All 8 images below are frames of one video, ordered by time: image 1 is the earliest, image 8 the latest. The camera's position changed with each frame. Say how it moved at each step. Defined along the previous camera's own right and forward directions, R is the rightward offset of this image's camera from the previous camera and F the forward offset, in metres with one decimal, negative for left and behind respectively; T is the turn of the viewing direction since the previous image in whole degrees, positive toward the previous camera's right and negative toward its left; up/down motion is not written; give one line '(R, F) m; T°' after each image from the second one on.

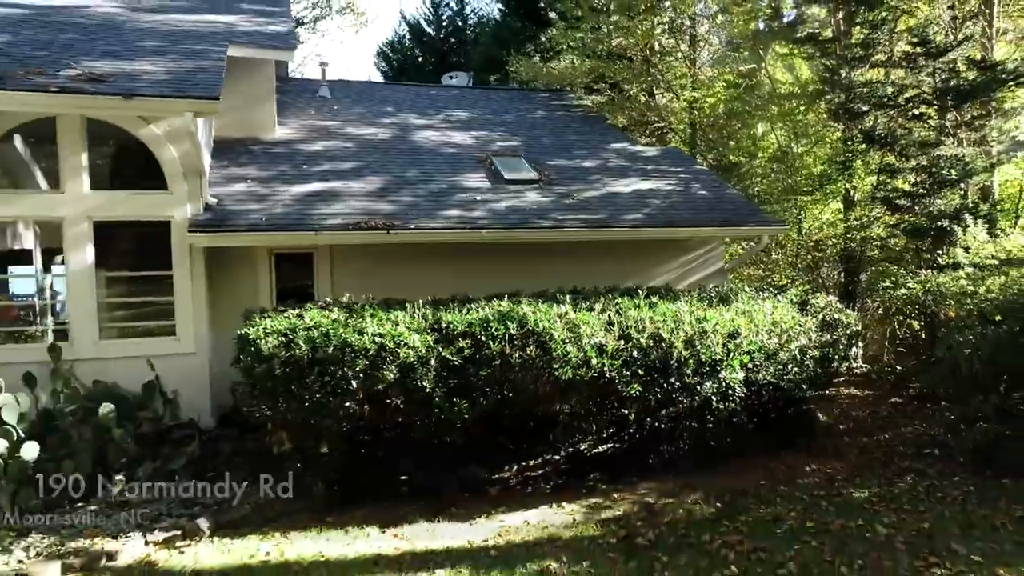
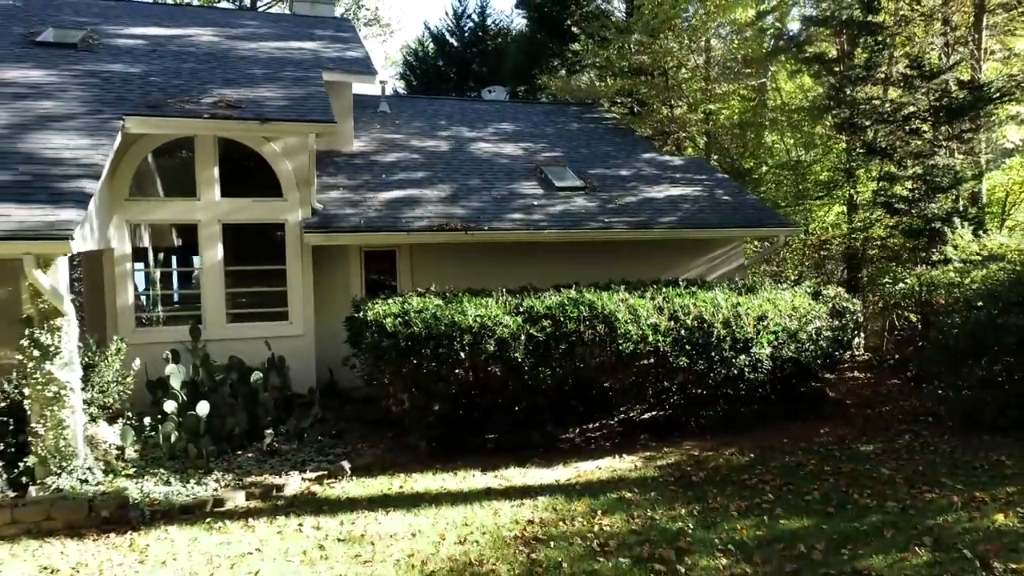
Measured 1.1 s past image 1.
(-0.9, -1.4) m; 0°
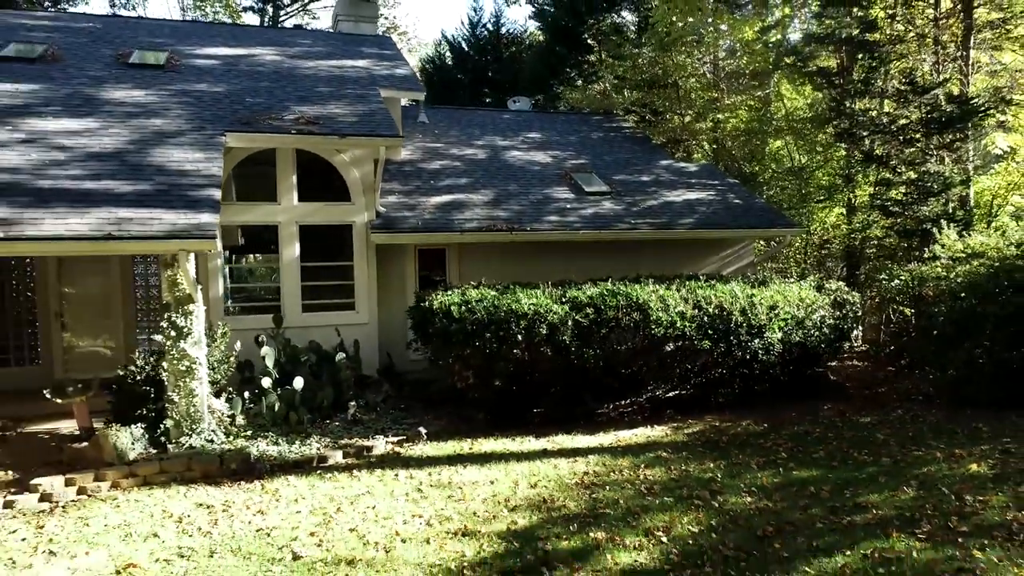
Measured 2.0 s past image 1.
(-0.7, -1.2) m; 0°
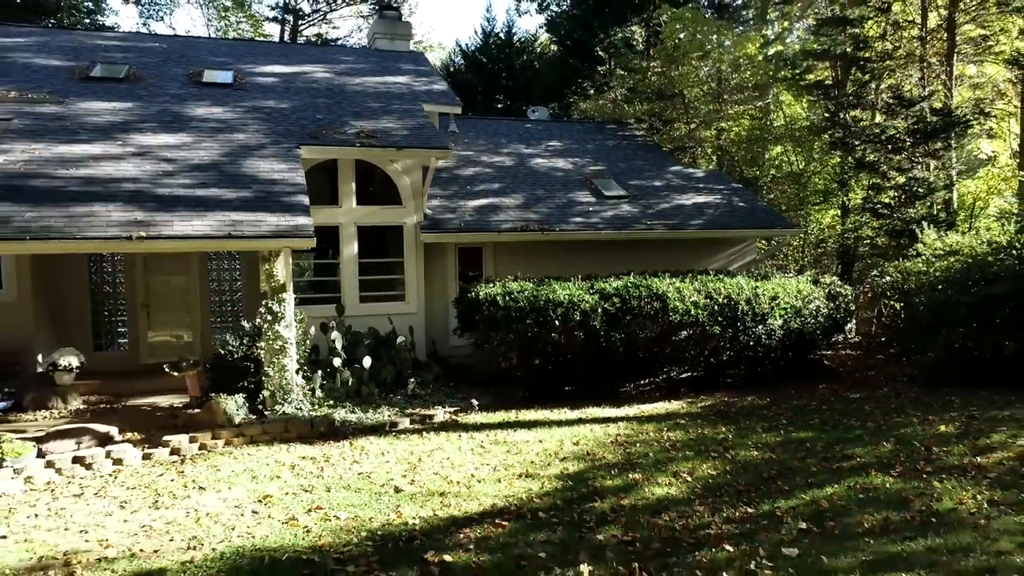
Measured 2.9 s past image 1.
(-0.6, -1.3) m; 0°
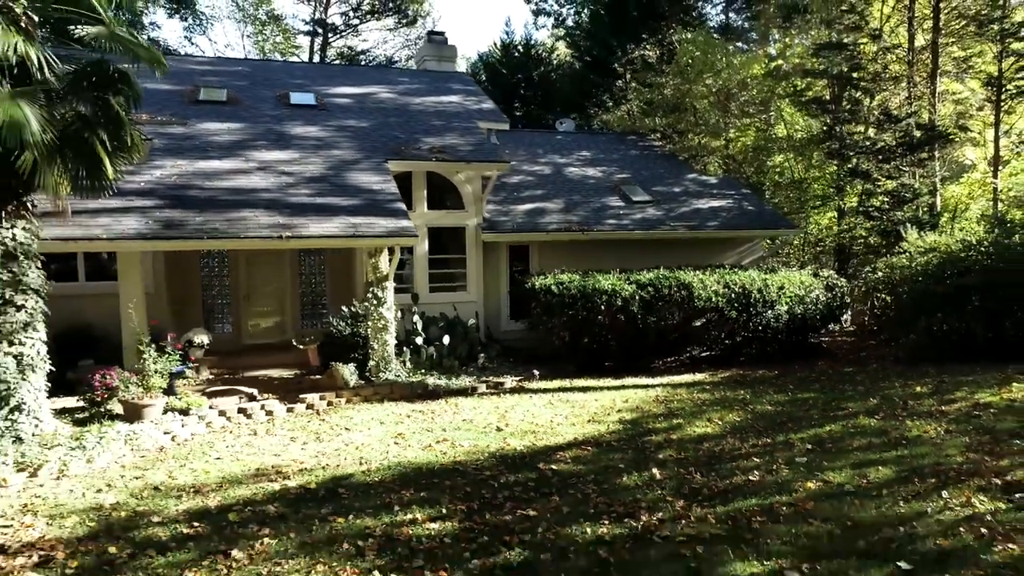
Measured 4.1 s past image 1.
(-1.0, -1.9) m; 0°
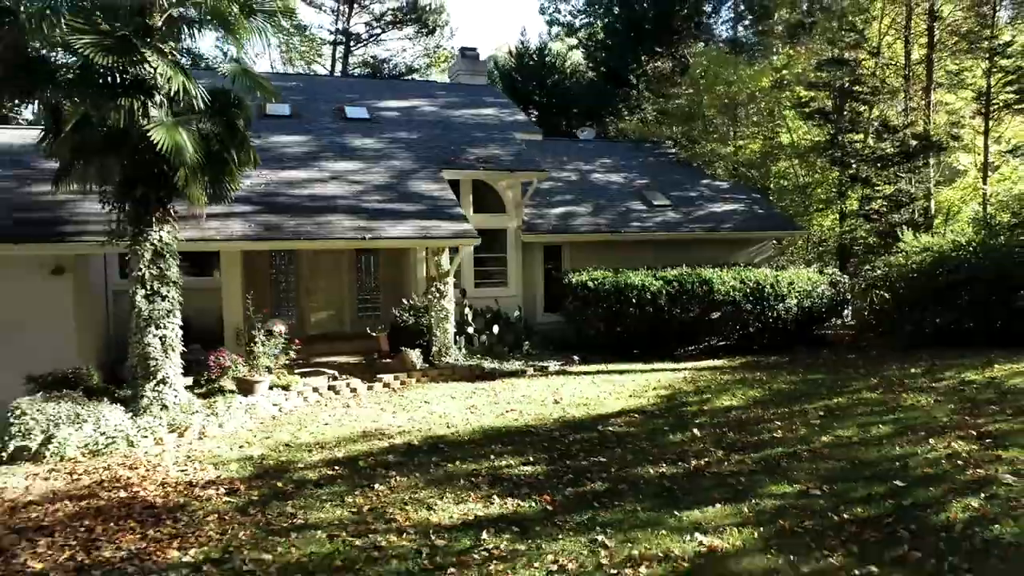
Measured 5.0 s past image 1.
(-0.9, -1.4) m; 0°
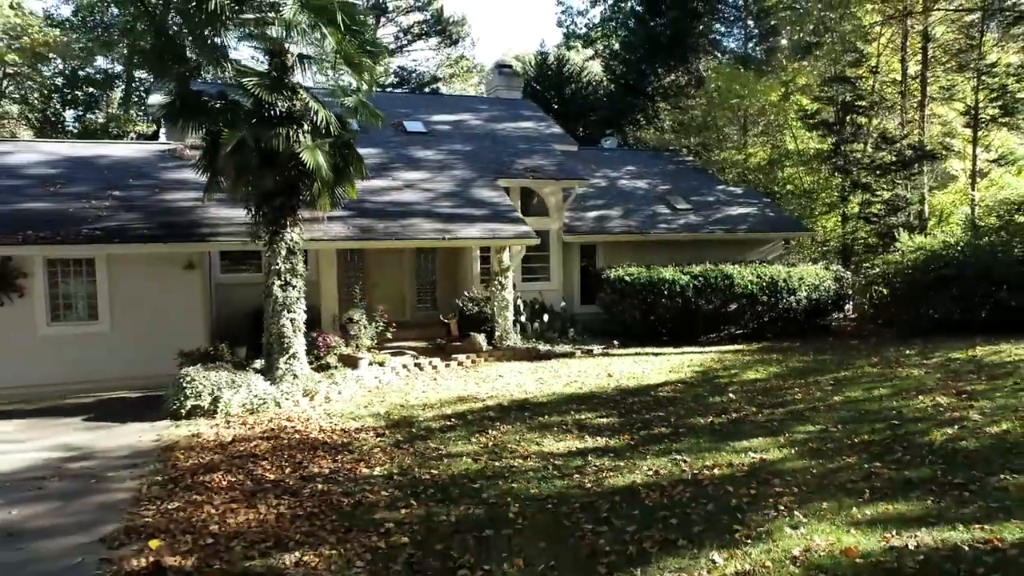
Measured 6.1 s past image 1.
(-1.2, -1.9) m; 0°
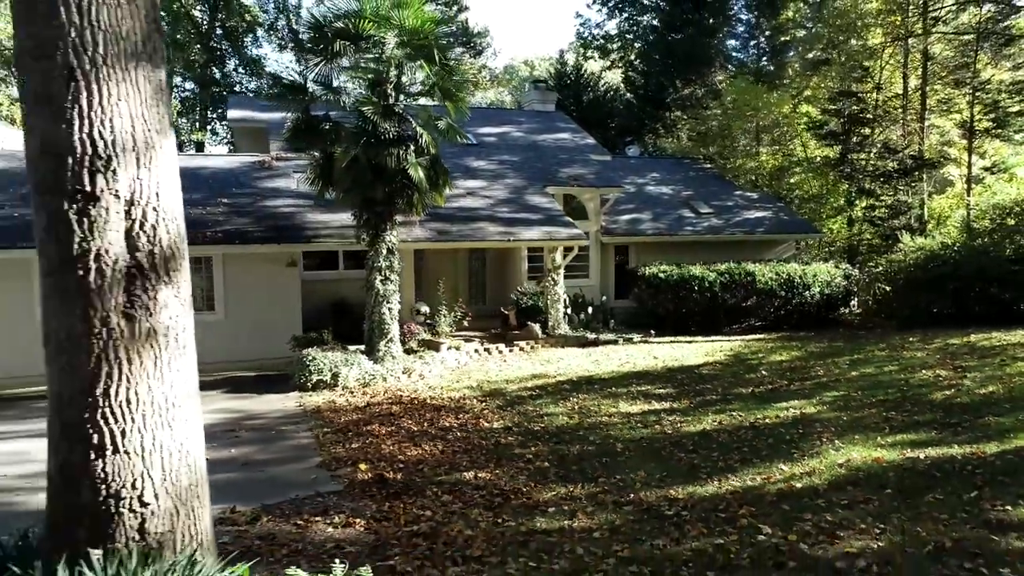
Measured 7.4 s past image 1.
(-1.3, -1.9) m; 0°
